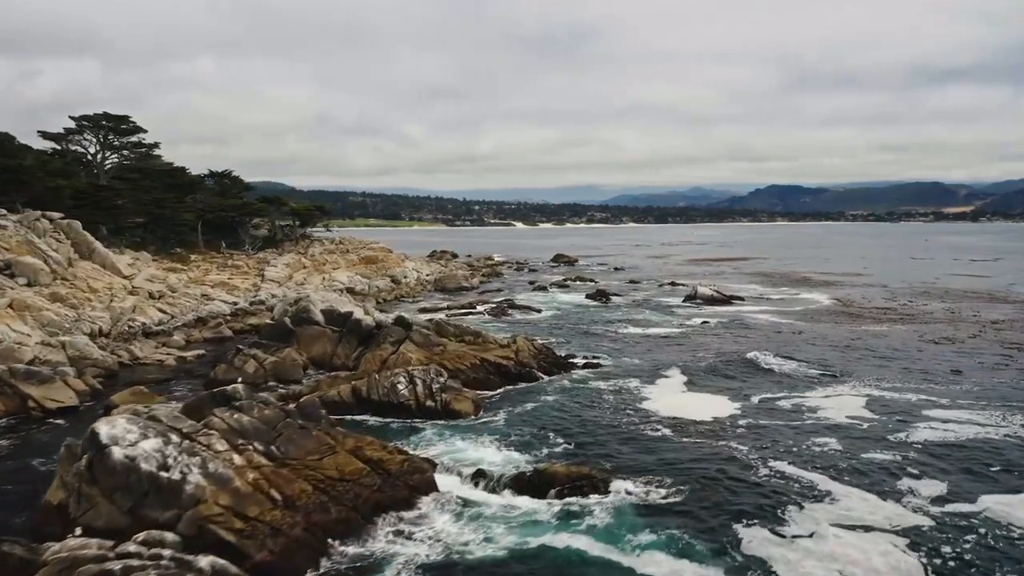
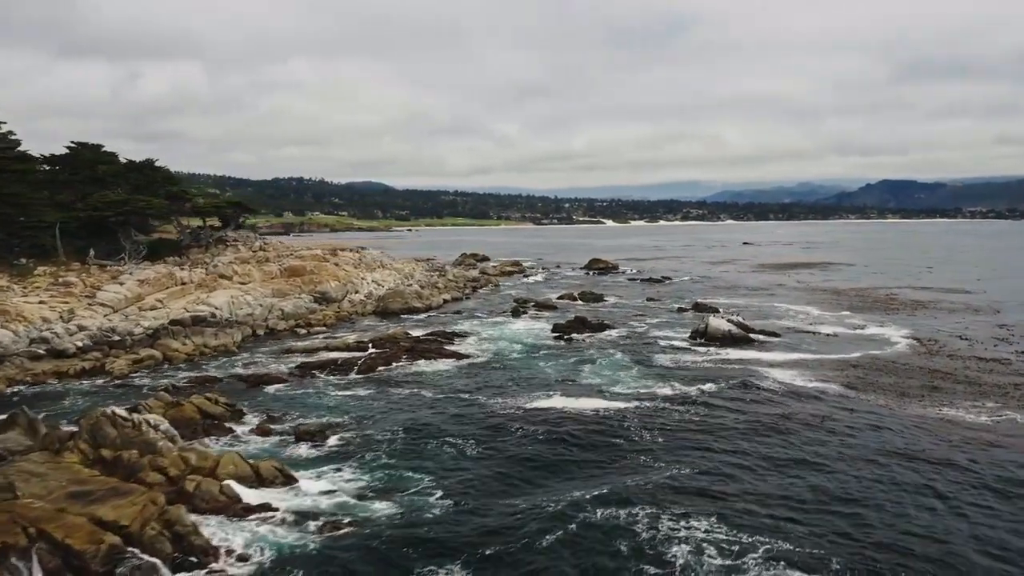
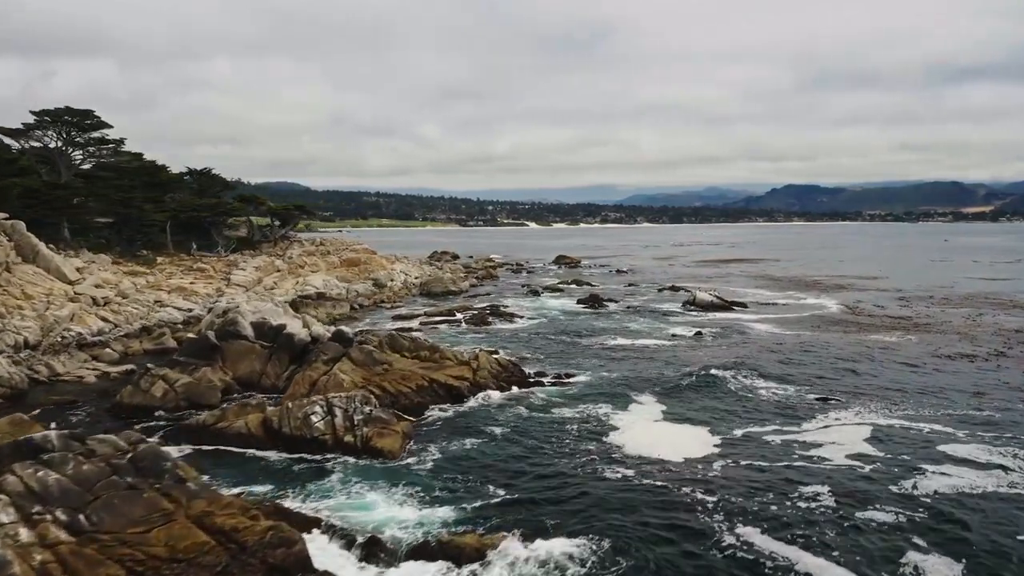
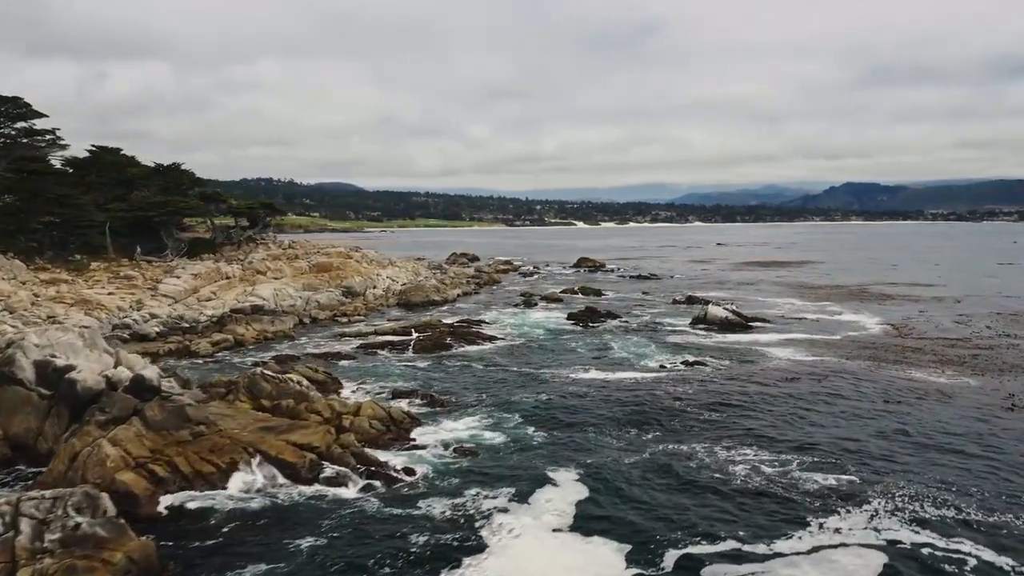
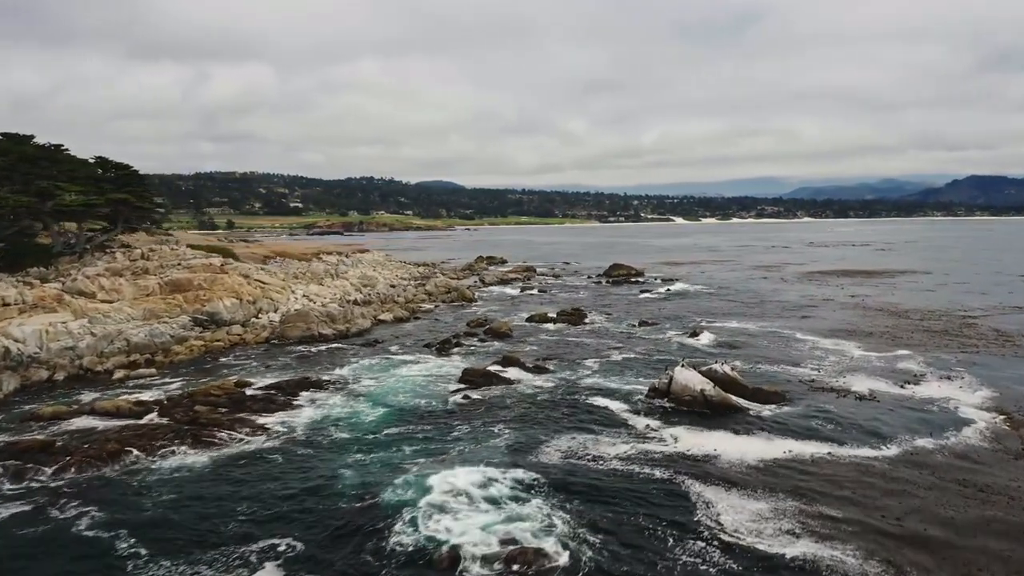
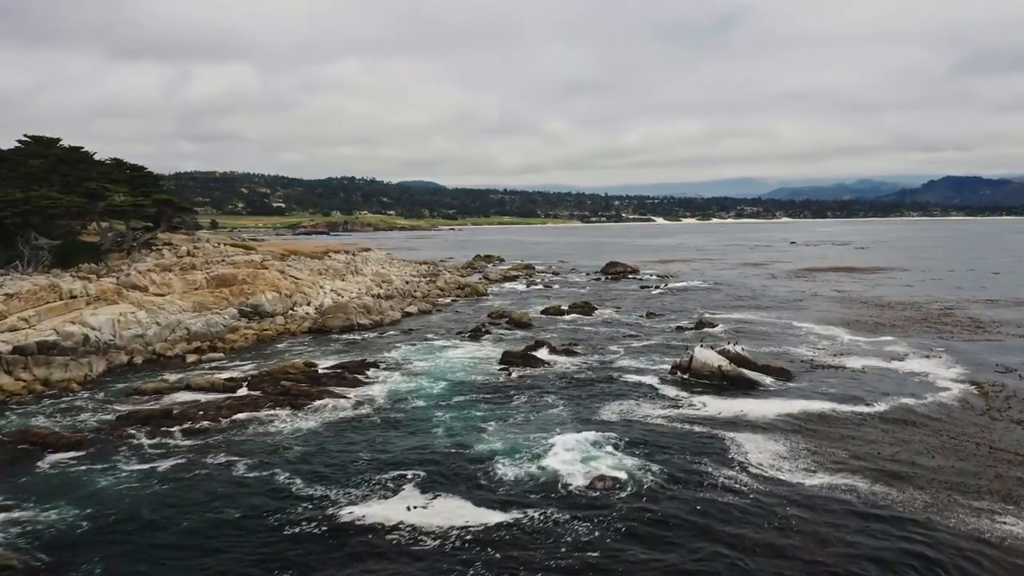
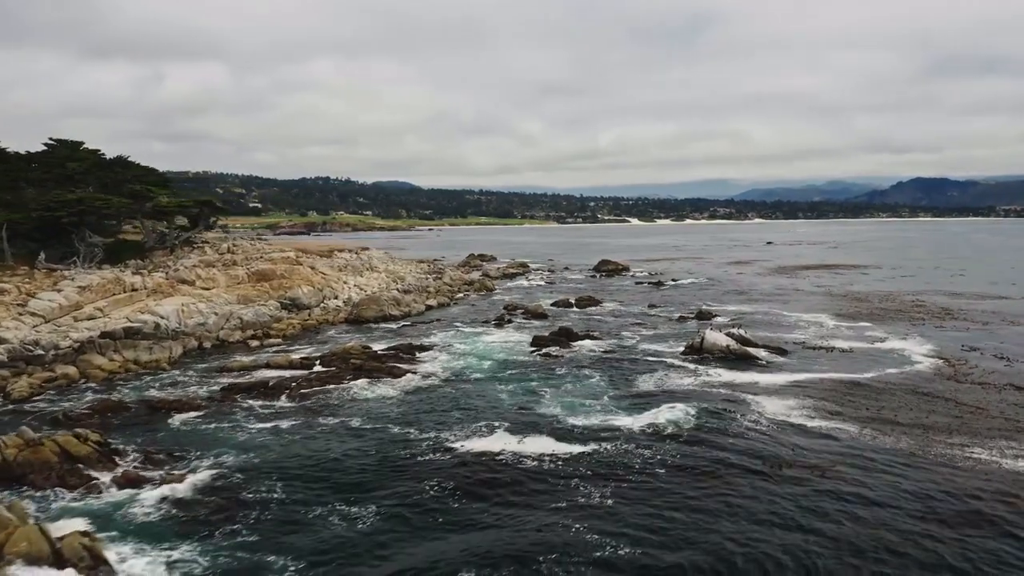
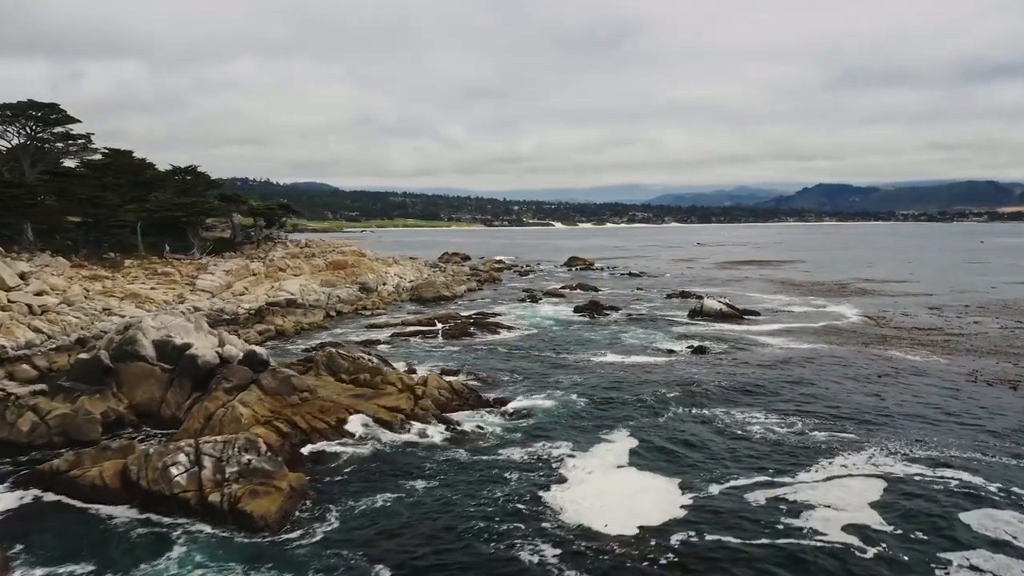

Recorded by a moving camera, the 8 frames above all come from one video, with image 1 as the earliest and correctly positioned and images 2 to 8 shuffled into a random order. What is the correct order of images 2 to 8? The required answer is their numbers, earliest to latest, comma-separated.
3, 8, 4, 2, 7, 6, 5
